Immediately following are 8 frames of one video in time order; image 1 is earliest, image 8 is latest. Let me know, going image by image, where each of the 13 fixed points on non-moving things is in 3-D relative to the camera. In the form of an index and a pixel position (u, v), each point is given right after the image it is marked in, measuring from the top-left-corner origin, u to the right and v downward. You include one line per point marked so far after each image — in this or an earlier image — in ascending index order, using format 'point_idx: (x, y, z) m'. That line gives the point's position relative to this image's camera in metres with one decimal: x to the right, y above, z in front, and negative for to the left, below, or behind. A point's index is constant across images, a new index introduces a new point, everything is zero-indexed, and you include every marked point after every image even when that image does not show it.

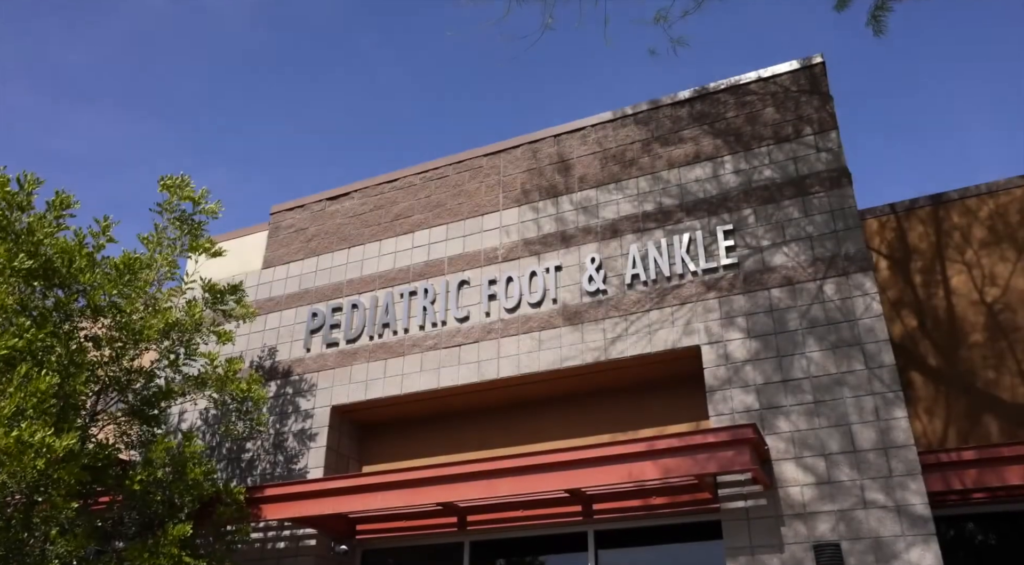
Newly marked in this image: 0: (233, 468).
0: (-3.1, -2.0, +9.1) m
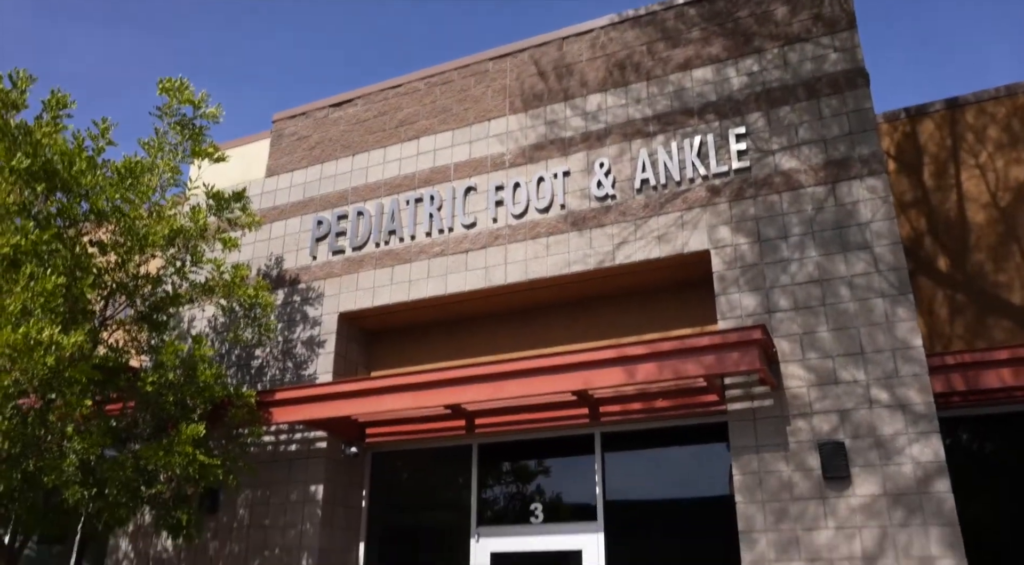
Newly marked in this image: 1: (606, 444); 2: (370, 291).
0: (-3.0, -1.0, +9.3) m
1: (+0.9, -1.6, +8.1) m
2: (-1.5, -0.1, +8.9) m
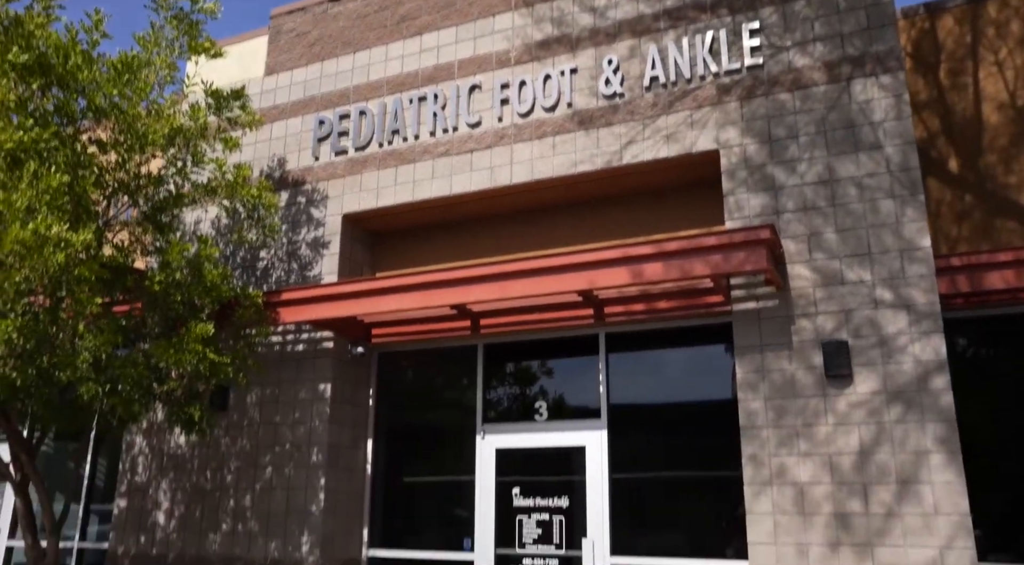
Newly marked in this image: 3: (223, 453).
0: (-2.9, +0.1, +9.3) m
1: (+1.0, -0.6, +8.2) m
2: (-1.5, +1.0, +8.9) m
3: (-3.1, -1.8, +8.9) m
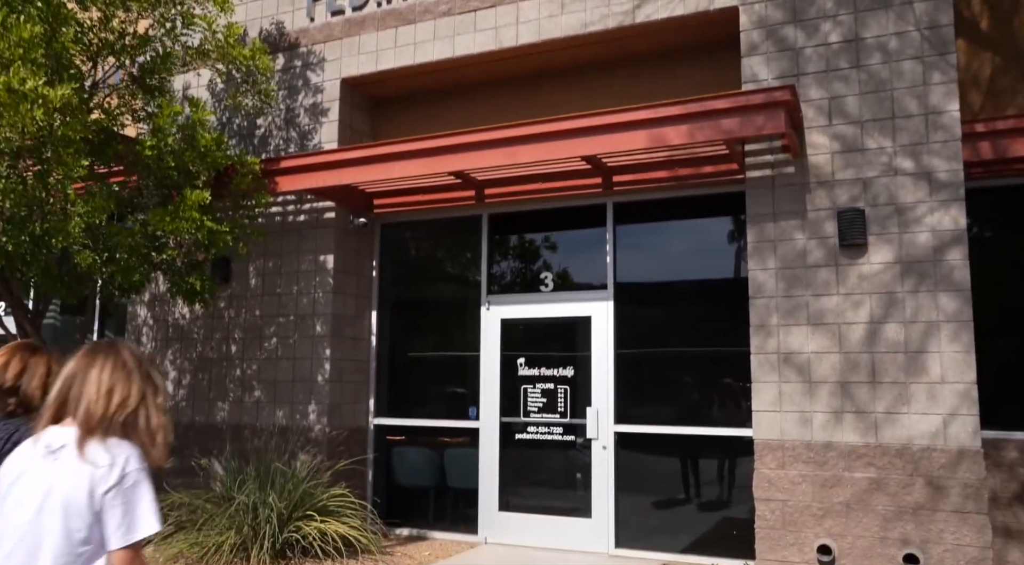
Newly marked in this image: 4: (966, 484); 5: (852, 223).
0: (-2.9, +1.5, +9.0) m
1: (+1.0, +0.7, +8.0) m
2: (-1.4, +2.3, +8.5) m
3: (-3.0, -0.4, +8.9) m
4: (+3.1, -1.4, +5.7) m
5: (+2.5, +0.4, +6.2) m
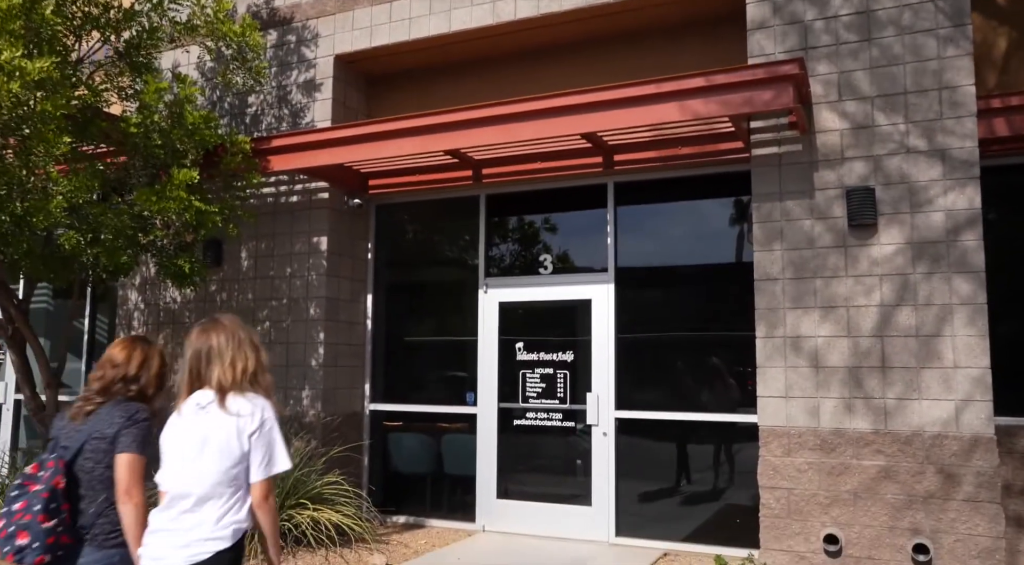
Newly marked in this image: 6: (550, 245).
0: (-2.9, +1.7, +8.8) m
1: (+1.0, +0.8, +7.8) m
2: (-1.4, +2.5, +8.2) m
3: (-3.1, -0.3, +8.7) m
4: (+3.1, -1.3, +5.5) m
5: (+2.5, +0.6, +6.0) m
6: (+0.4, +0.4, +8.0) m
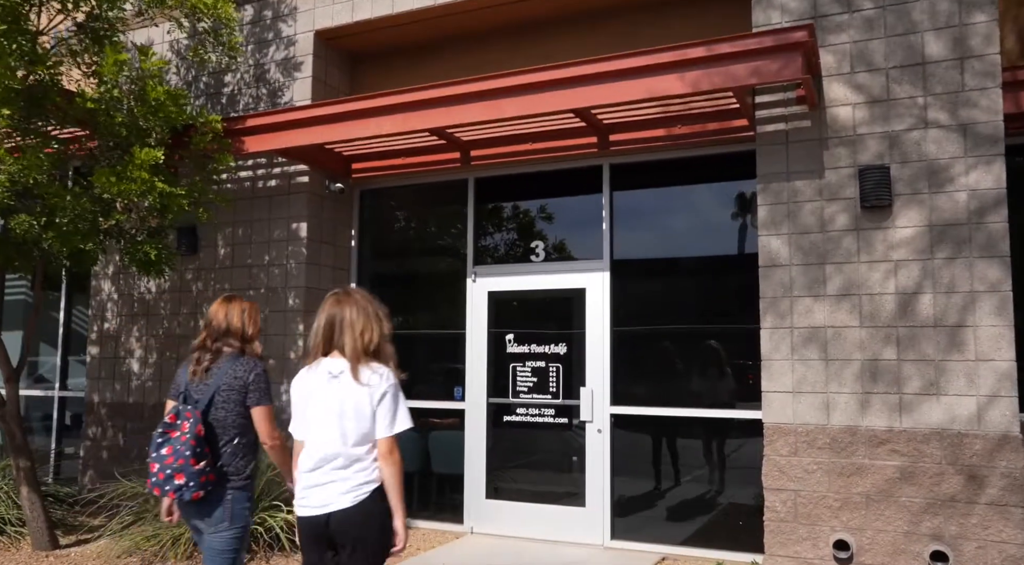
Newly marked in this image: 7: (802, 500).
0: (-3.0, +1.8, +8.3) m
1: (+0.9, +0.9, +7.3) m
2: (-1.5, +2.6, +7.7) m
3: (-3.1, -0.1, +8.3) m
4: (+3.0, -1.2, +5.1) m
5: (+2.4, +0.7, +5.6) m
6: (+0.3, +0.5, +7.6) m
7: (+1.9, -1.5, +5.6) m
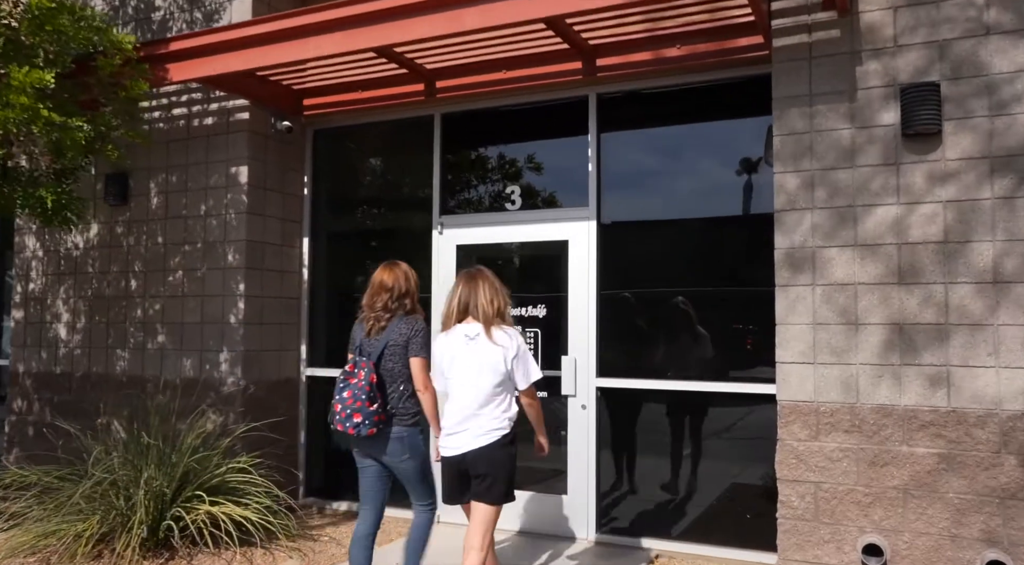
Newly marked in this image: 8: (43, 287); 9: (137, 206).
0: (-3.2, +2.2, +7.2) m
1: (+0.7, +1.3, +6.2) m
2: (-1.7, +3.0, +6.6) m
3: (-3.4, +0.3, +7.2) m
4: (+2.8, -0.9, +4.1) m
5: (+2.2, +1.0, +4.5) m
6: (+0.1, +0.8, +6.5) m
7: (+1.7, -1.2, +4.6) m
8: (-4.3, 0.0, +7.7) m
9: (-3.2, +0.7, +7.2) m
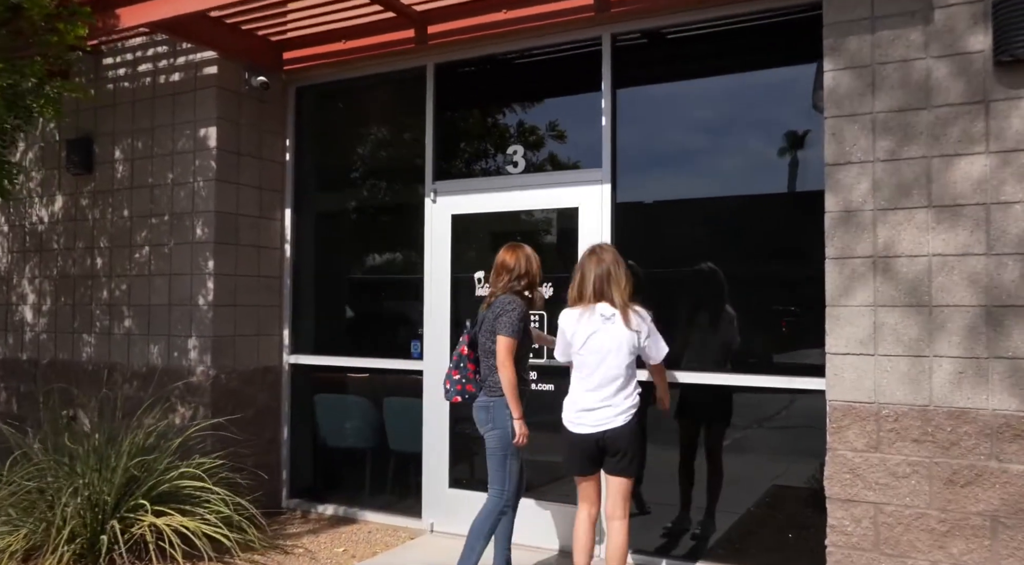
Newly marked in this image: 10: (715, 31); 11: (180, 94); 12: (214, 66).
0: (-3.1, +2.4, +6.5) m
1: (+0.7, +1.4, +5.3) m
2: (-1.7, +3.1, +5.8) m
3: (-3.3, +0.4, +6.5) m
4: (+2.7, -0.8, +3.1) m
5: (+2.1, +1.1, +3.5) m
6: (+0.1, +1.0, +5.6) m
7: (+1.6, -1.0, +3.7) m
8: (-4.2, +0.2, +7.0) m
9: (-3.2, +0.8, +6.5) m
10: (+1.2, +1.5, +5.0) m
11: (-2.4, +1.4, +6.1) m
12: (-2.1, +1.6, +6.0) m
